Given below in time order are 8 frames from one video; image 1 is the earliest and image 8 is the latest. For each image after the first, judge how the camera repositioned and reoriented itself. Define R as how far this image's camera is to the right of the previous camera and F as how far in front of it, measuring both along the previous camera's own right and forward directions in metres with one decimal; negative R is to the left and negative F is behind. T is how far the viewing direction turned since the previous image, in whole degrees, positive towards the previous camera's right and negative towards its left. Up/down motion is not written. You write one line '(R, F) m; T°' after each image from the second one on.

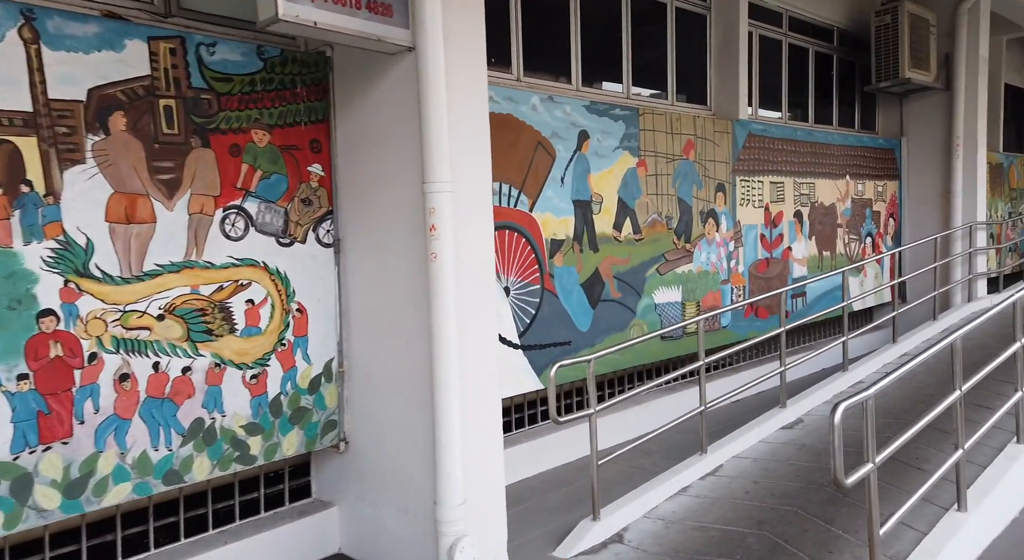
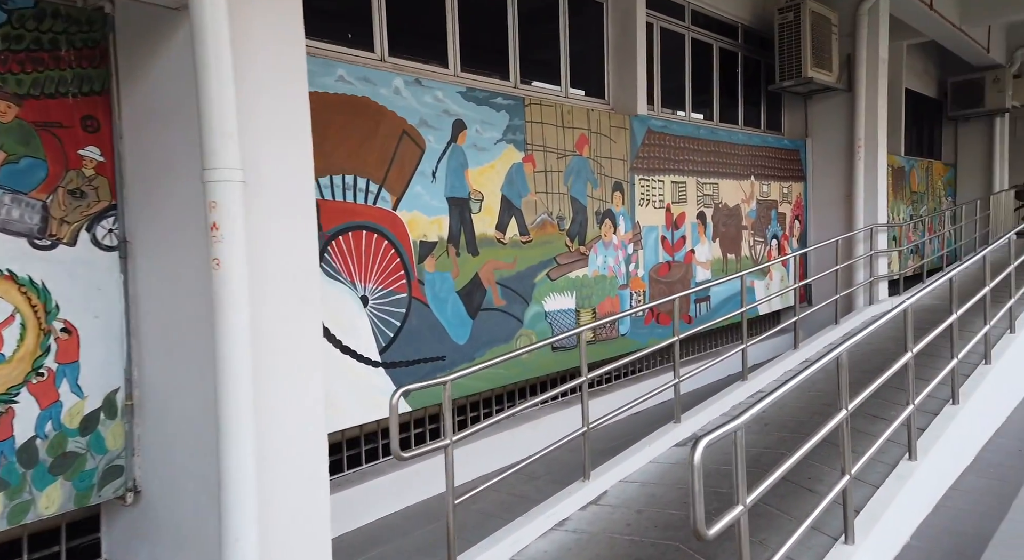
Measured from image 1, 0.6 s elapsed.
(+0.4, +0.4) m; +6°
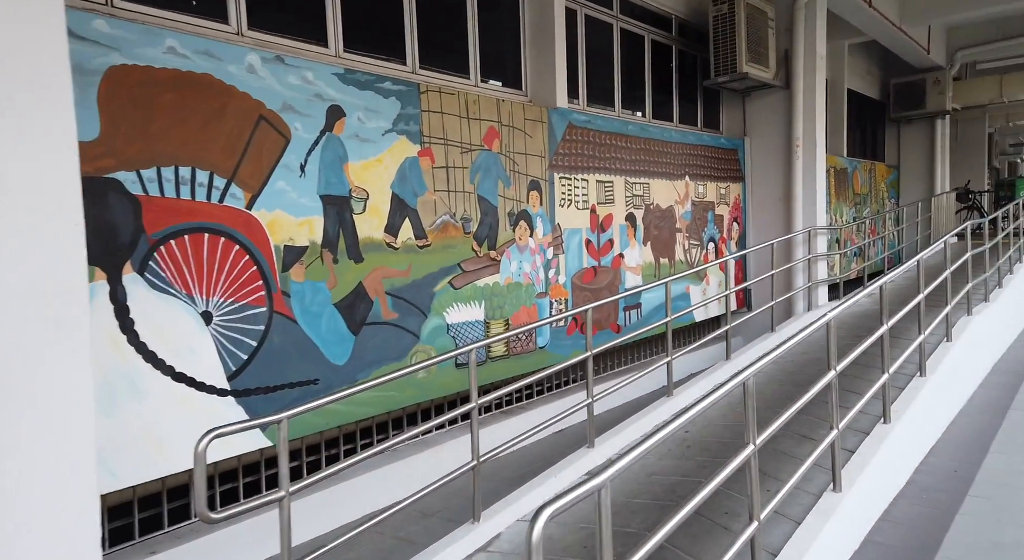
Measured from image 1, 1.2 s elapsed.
(+0.4, +0.4) m; +3°
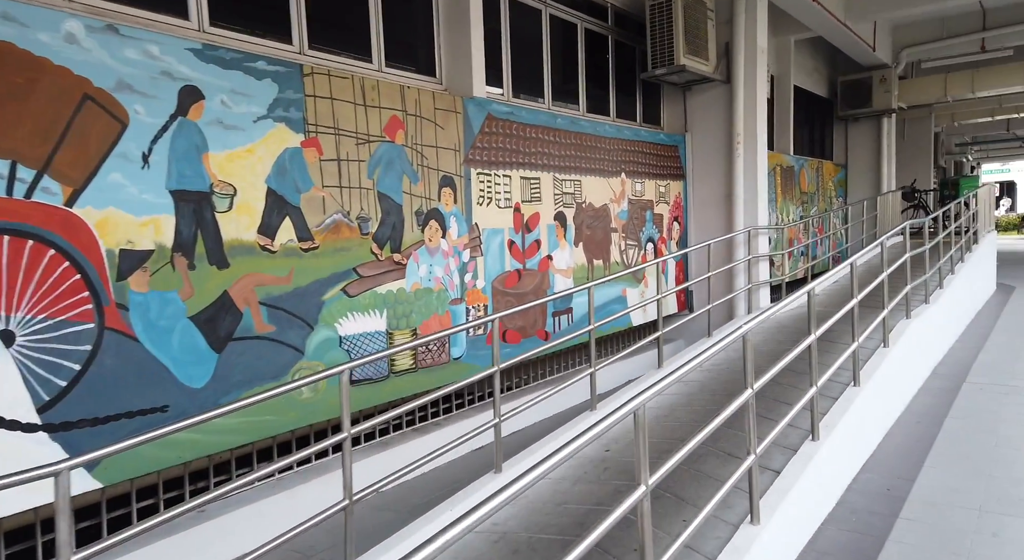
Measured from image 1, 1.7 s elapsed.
(+0.3, +0.4) m; +3°
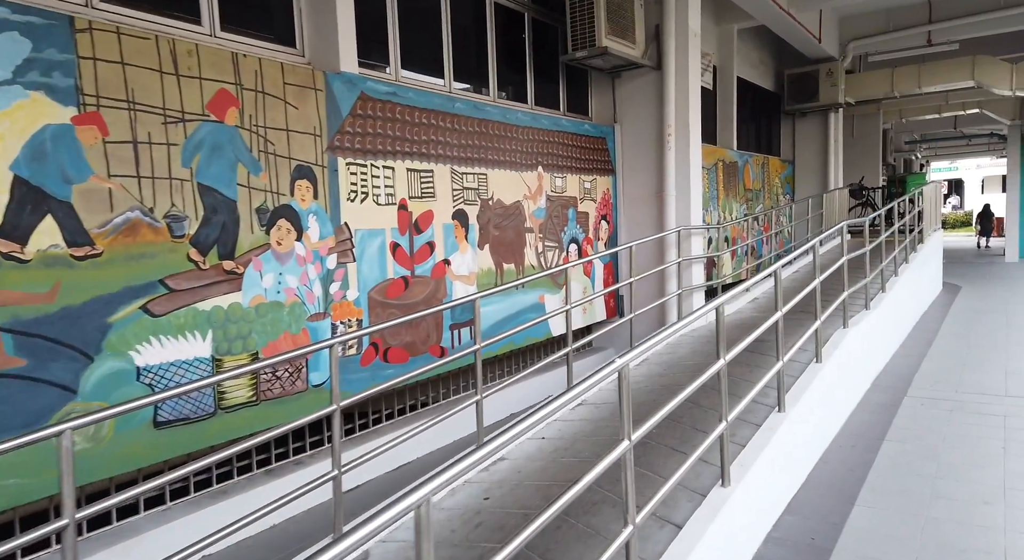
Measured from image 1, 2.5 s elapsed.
(+0.5, +0.7) m; +3°
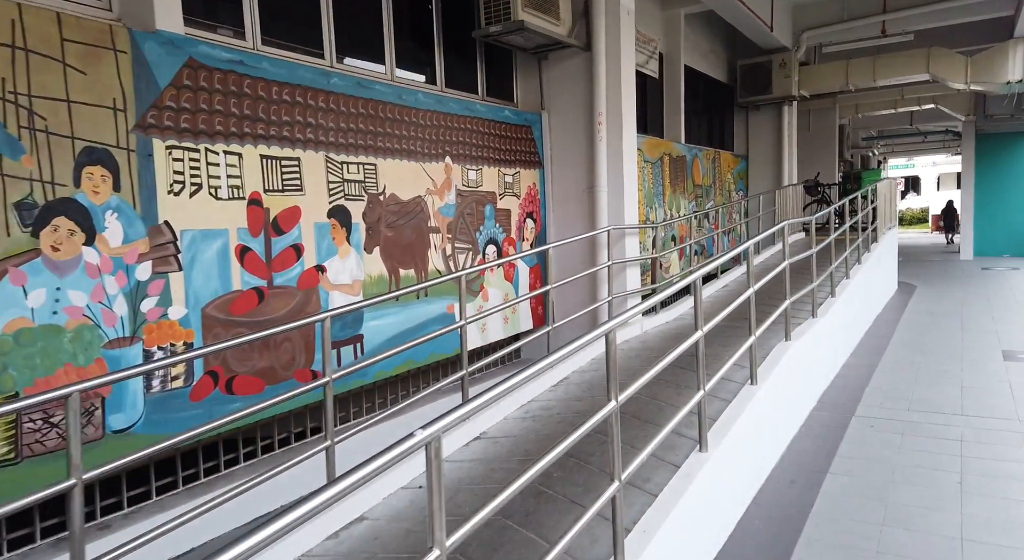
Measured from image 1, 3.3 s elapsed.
(+0.5, +0.7) m; +3°
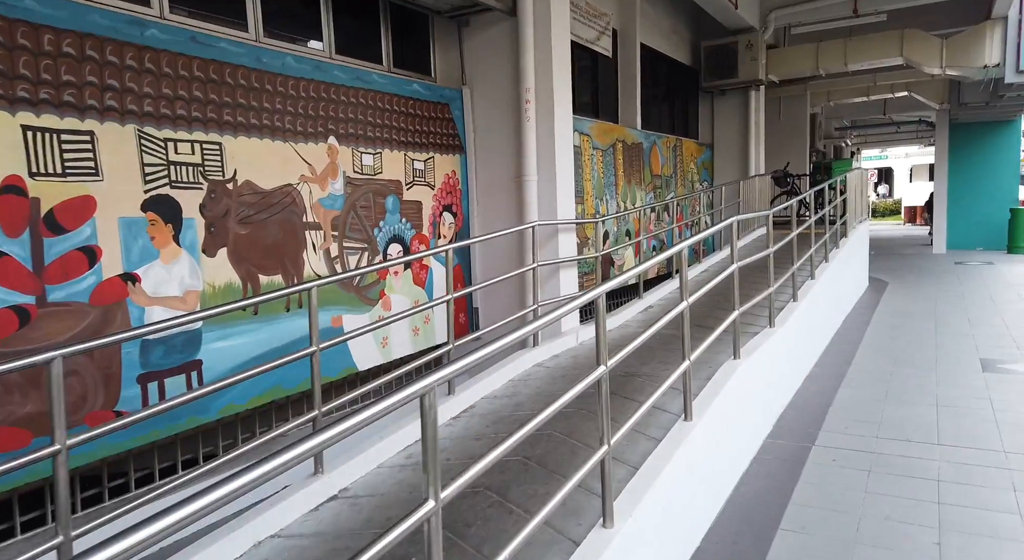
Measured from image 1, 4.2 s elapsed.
(+0.5, +0.8) m; +2°
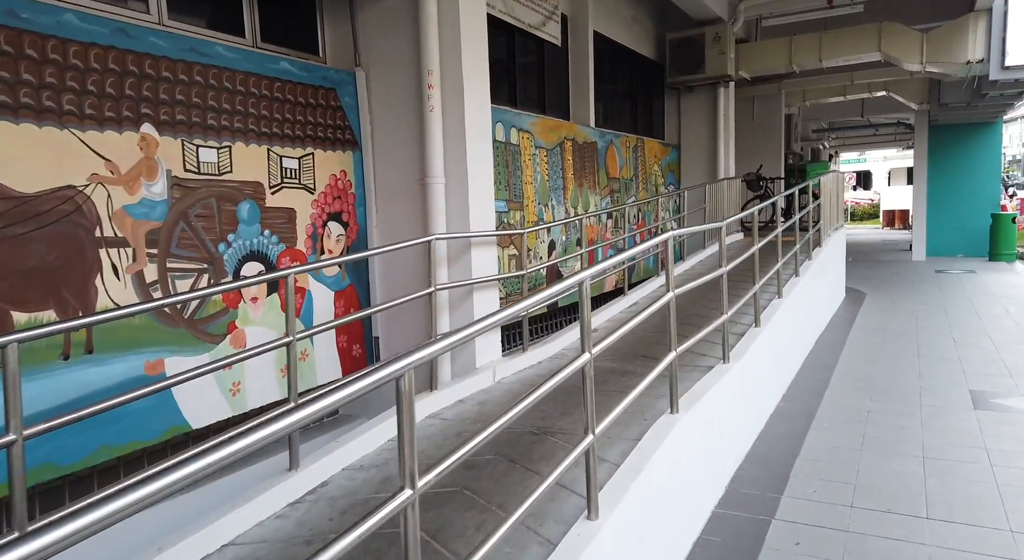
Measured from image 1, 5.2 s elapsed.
(+0.5, +0.9) m; +1°
